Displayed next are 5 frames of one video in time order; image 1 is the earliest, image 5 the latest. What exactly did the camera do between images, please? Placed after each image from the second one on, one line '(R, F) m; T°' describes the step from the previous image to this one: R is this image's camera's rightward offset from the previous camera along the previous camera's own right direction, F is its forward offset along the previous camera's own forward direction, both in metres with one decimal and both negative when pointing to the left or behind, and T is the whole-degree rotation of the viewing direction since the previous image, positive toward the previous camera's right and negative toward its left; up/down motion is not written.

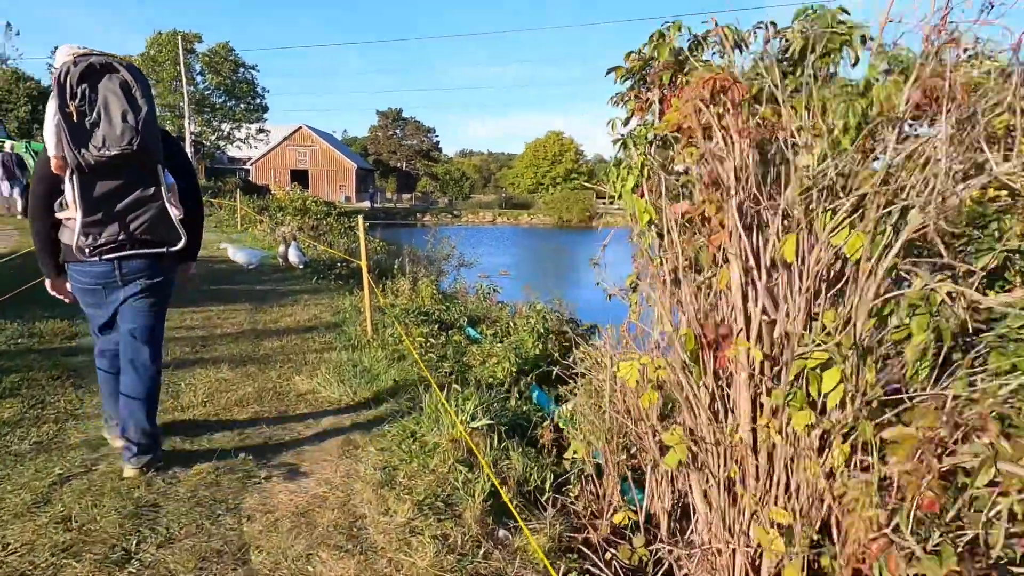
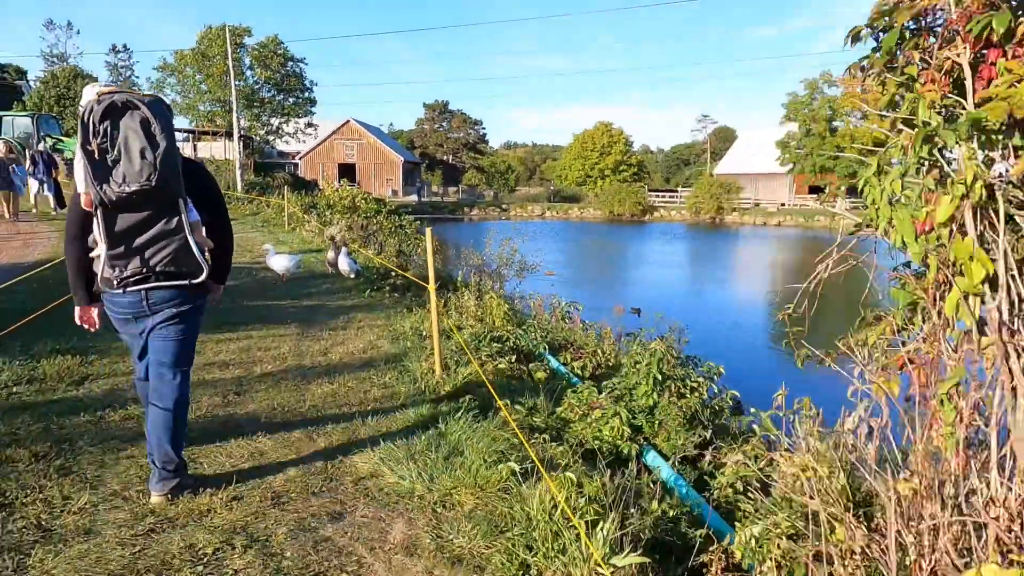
(-0.5, +1.3) m; -4°
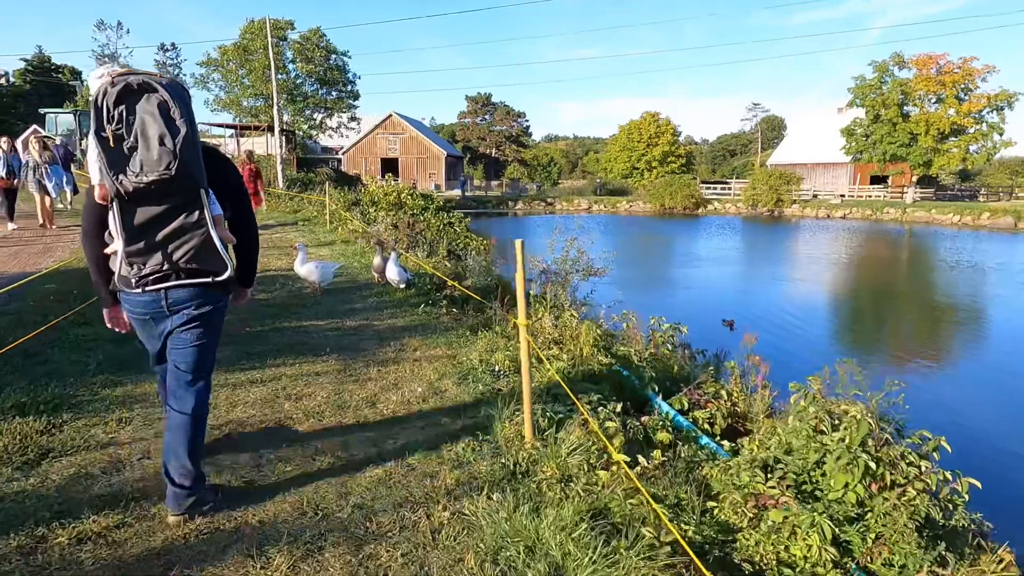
(-0.5, +1.6) m; -3°
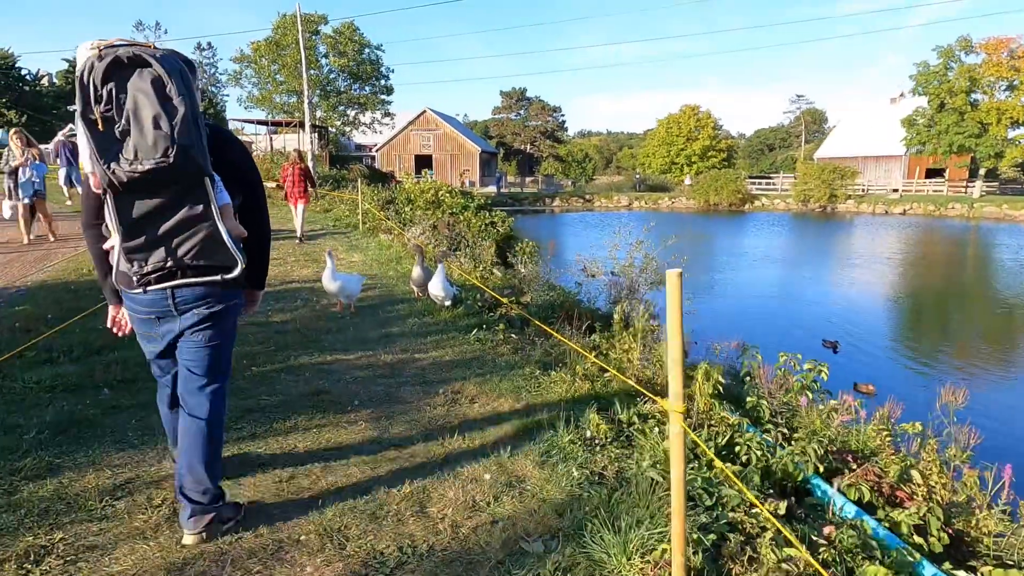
(-0.4, +1.6) m; -3°
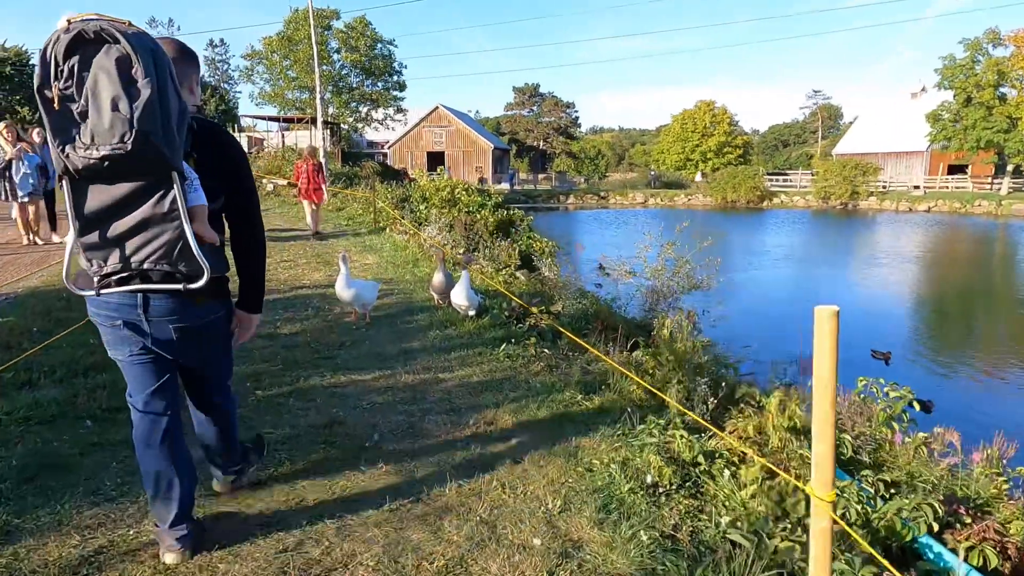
(-0.2, +0.6) m; -1°
